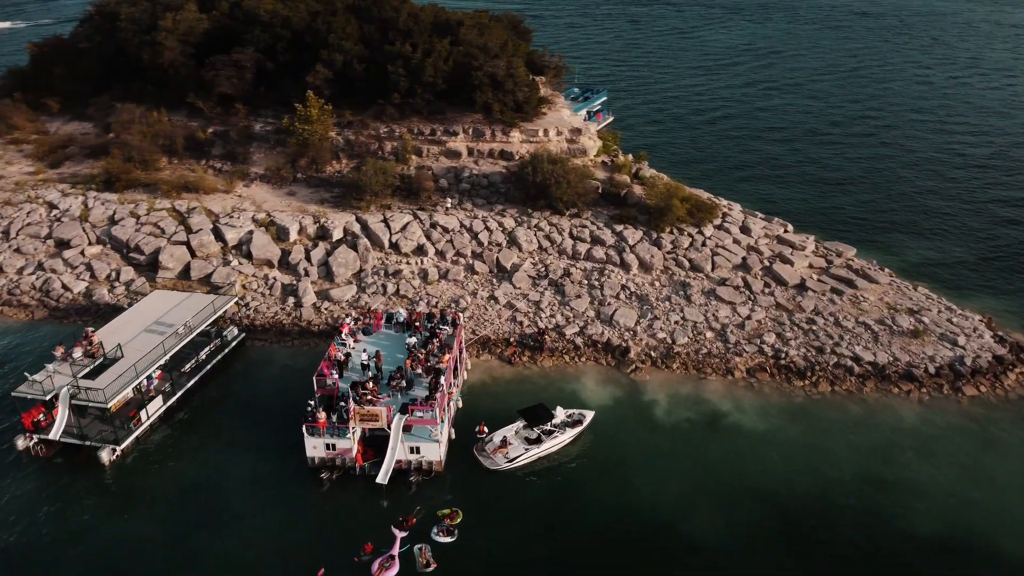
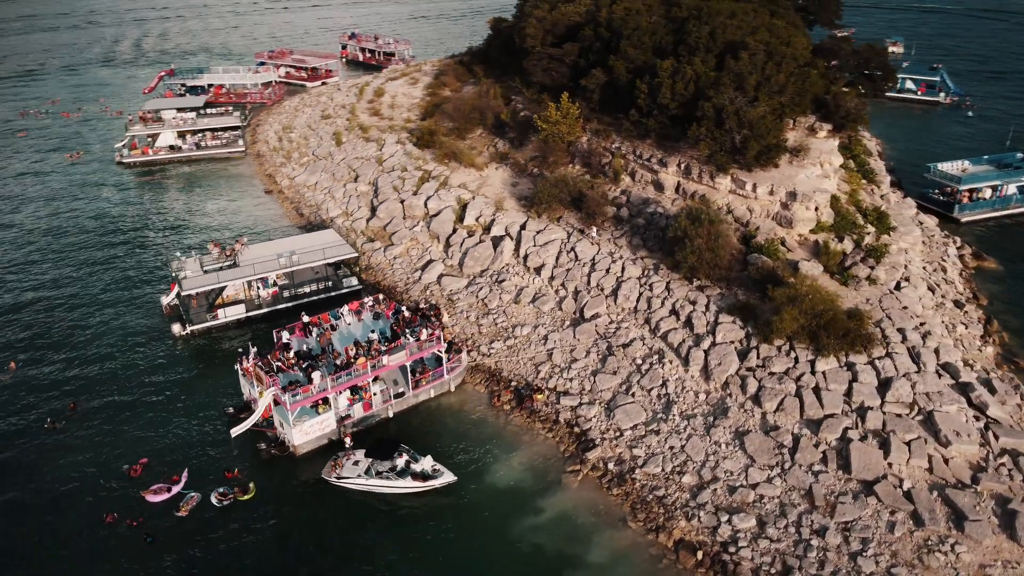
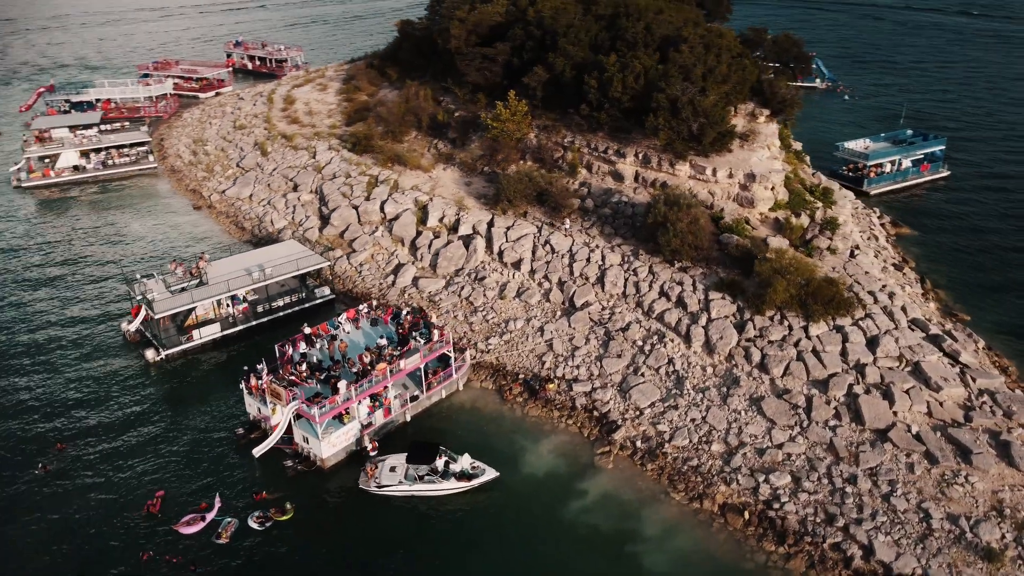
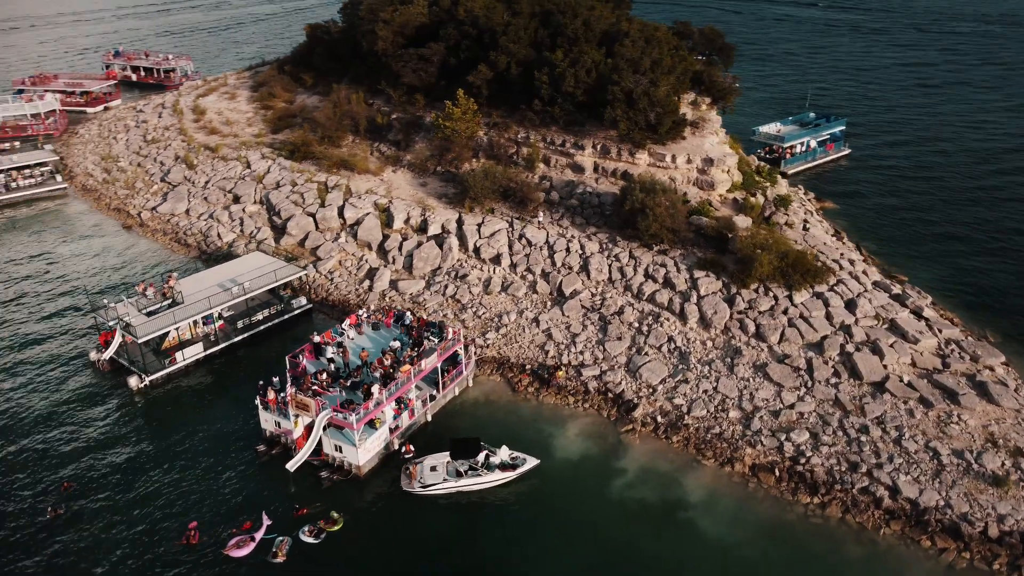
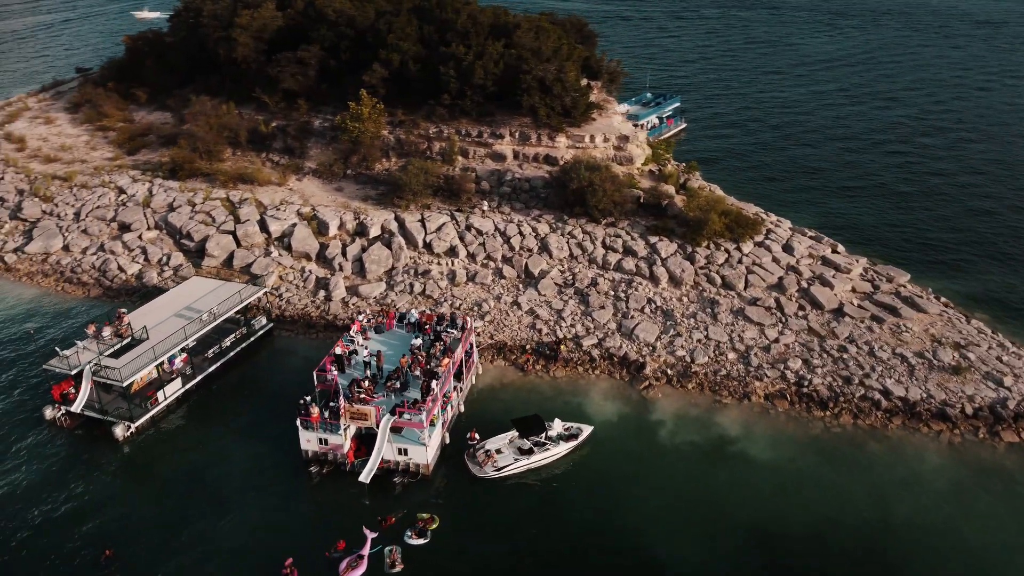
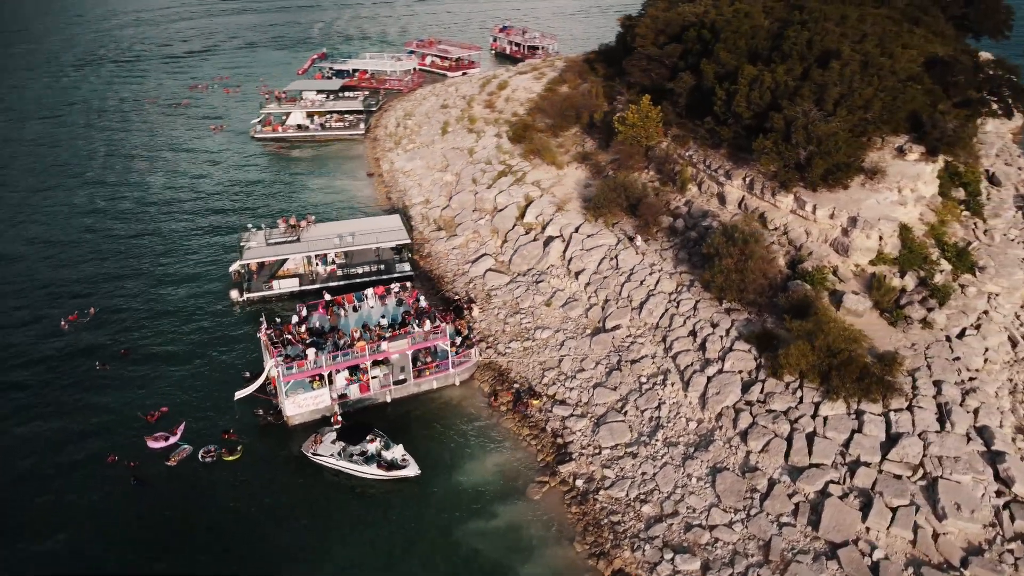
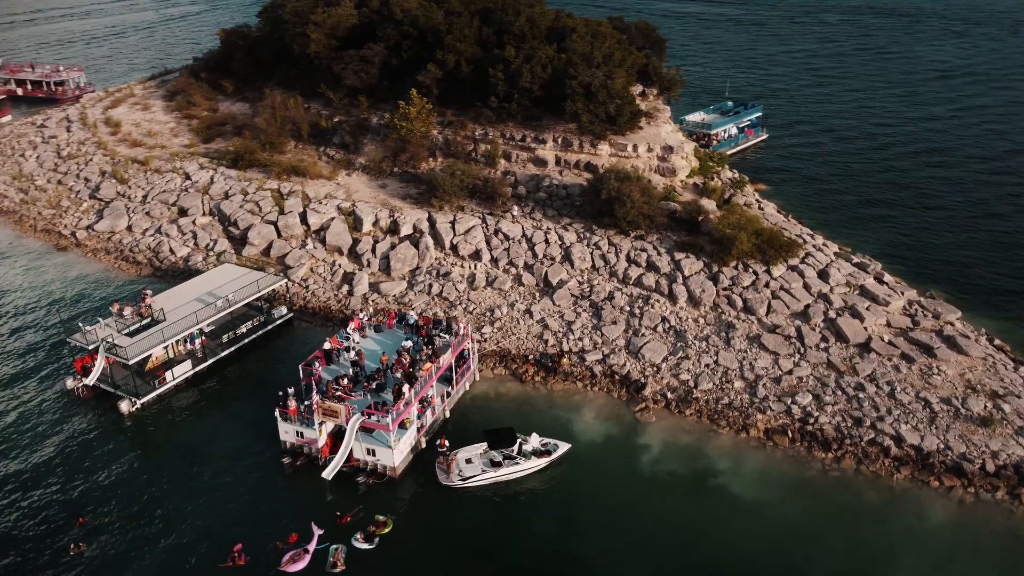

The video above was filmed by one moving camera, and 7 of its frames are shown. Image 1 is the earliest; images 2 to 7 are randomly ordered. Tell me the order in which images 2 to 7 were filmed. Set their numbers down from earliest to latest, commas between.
5, 7, 4, 3, 2, 6
